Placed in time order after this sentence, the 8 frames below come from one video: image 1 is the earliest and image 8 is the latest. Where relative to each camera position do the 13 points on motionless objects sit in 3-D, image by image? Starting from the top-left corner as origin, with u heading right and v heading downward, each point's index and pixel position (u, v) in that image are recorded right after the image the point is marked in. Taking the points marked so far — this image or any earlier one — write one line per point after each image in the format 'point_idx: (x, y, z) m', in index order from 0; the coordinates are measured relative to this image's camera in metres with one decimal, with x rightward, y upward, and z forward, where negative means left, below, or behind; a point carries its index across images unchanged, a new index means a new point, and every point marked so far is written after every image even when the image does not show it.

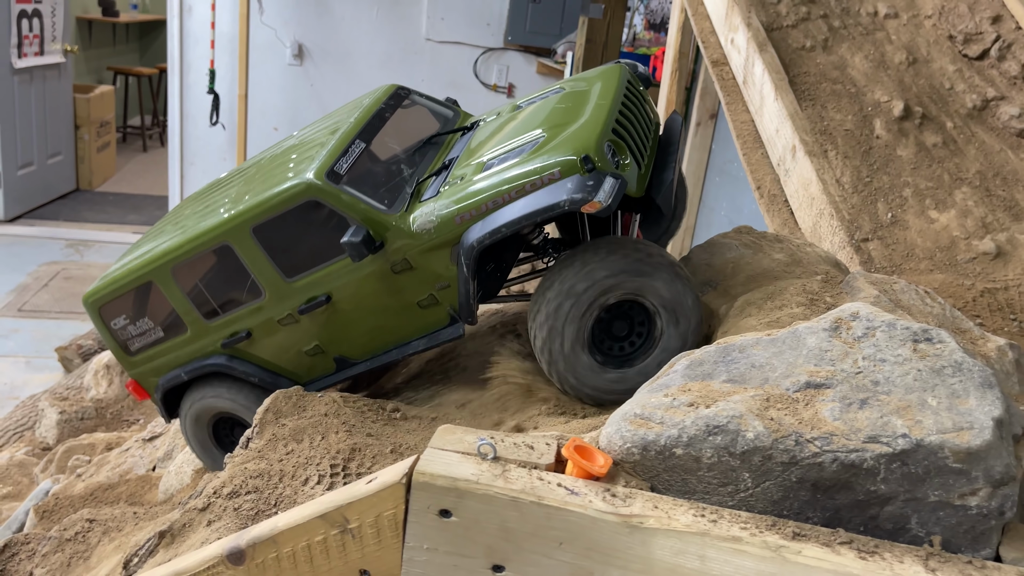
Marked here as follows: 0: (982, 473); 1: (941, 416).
0: (+1.0, -0.4, +1.5) m
1: (+0.9, -0.3, +1.6) m
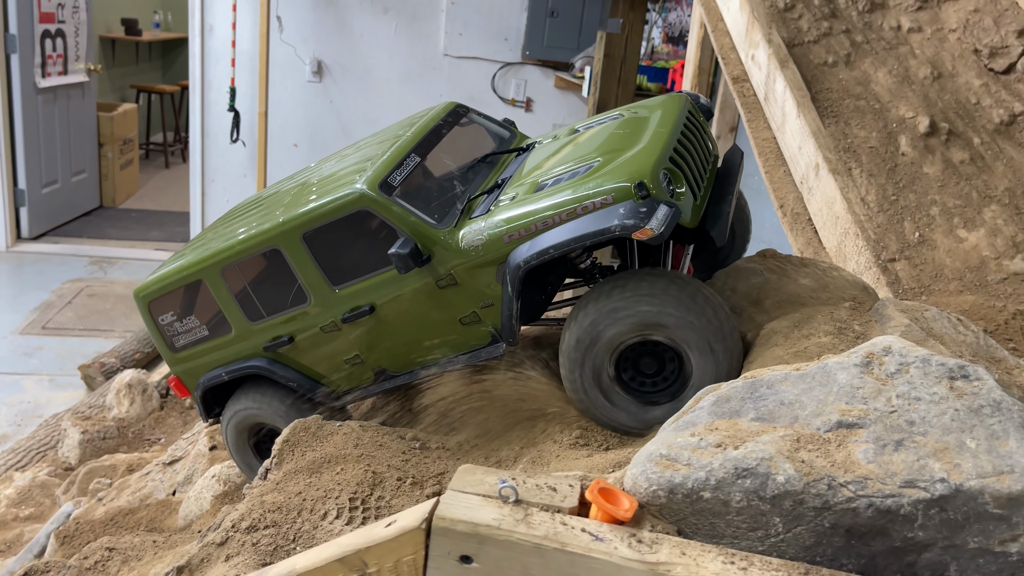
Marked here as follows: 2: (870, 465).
0: (+1.0, -0.4, +1.5) m
1: (+0.9, -0.3, +1.5) m
2: (+0.7, -0.4, +1.5) m
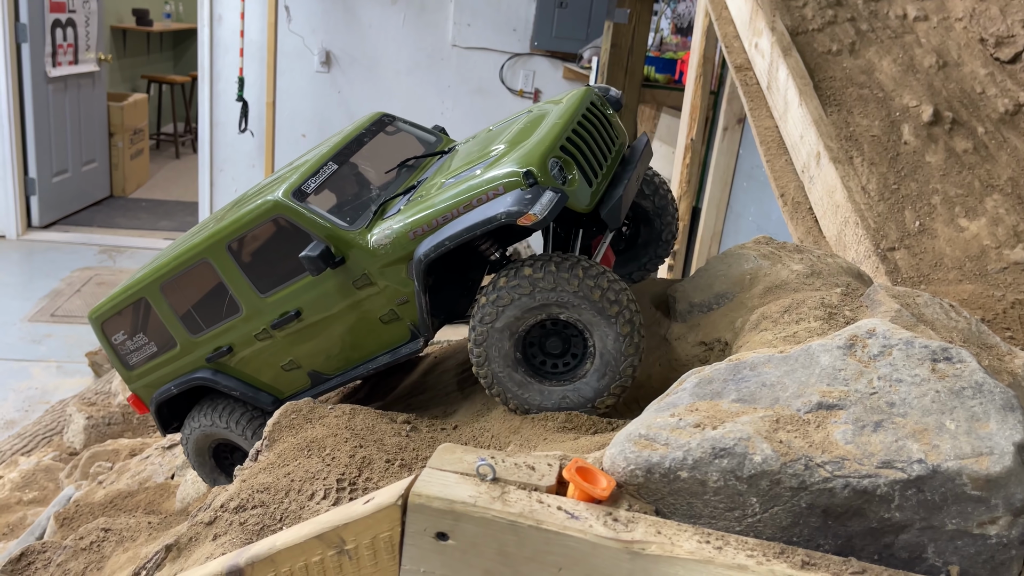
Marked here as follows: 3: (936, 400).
0: (+0.9, -0.4, +1.4) m
1: (+0.9, -0.3, +1.5) m
2: (+0.7, -0.3, +1.5) m
3: (+0.9, -0.2, +1.6) m
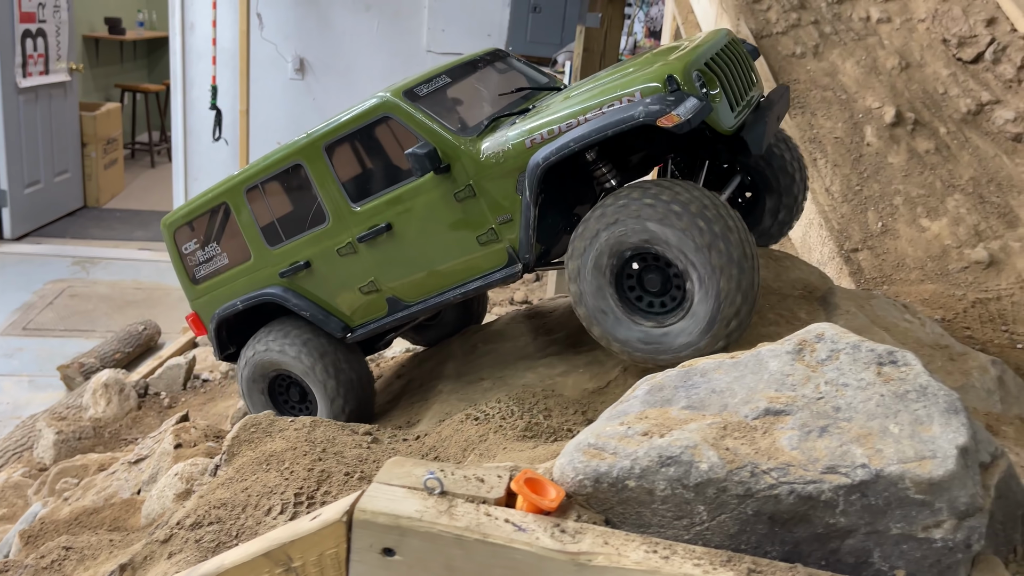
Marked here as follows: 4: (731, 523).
0: (+0.8, -0.4, +1.5) m
1: (+0.8, -0.3, +1.5) m
2: (+0.6, -0.3, +1.5) m
3: (+0.8, -0.2, +1.6) m
4: (+0.4, -0.5, +1.5) m
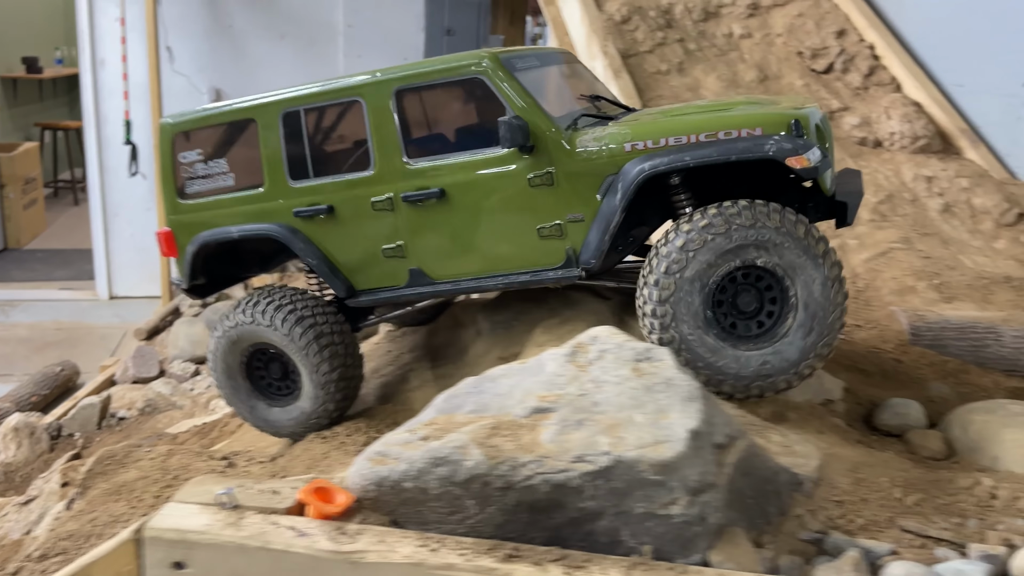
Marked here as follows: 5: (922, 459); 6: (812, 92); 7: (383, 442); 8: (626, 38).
0: (+0.4, -0.4, +1.6) m
1: (+0.3, -0.3, +1.7) m
2: (+0.1, -0.4, +1.7) m
3: (+0.3, -0.3, +1.8) m
4: (0.0, -0.5, +1.7) m
5: (+1.2, -0.5, +2.3) m
6: (+1.9, +1.3, +4.9) m
7: (-0.3, -0.4, +1.8) m
8: (+0.8, +1.7, +5.1) m
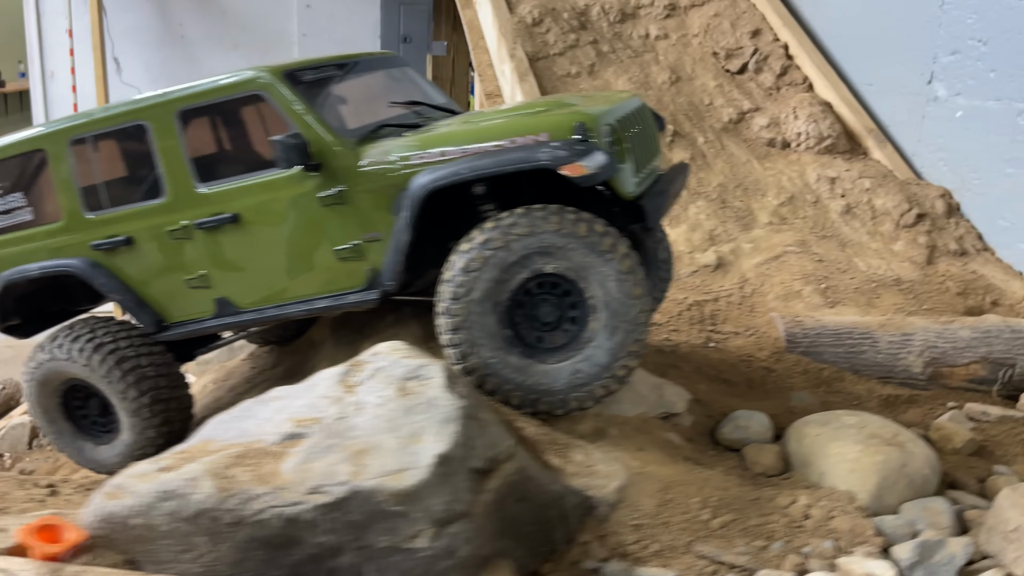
0: (-0.2, -0.4, +1.5) m
1: (-0.3, -0.3, +1.5) m
2: (-0.5, -0.4, +1.6) m
3: (-0.3, -0.3, +1.6) m
4: (-0.6, -0.5, +1.6) m
5: (+0.7, -0.5, +2.1) m
6: (+1.3, +1.2, +4.8) m
7: (-0.9, -0.4, +1.7) m
8: (+0.2, +1.6, +5.0) m
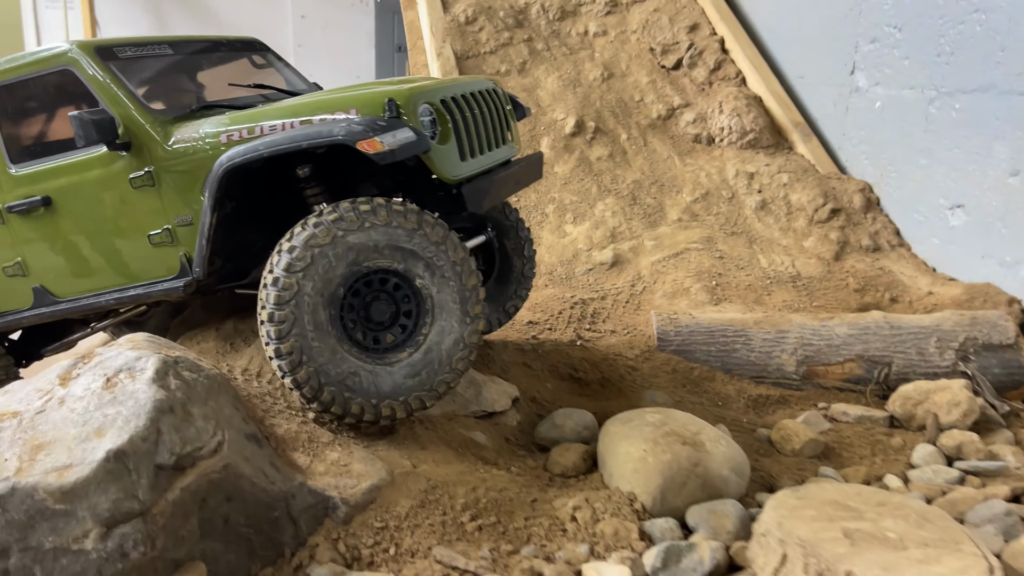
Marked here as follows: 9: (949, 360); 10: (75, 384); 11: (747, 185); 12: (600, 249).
0: (-0.8, -0.4, +1.4) m
1: (-0.9, -0.3, +1.4) m
2: (-1.1, -0.3, +1.5) m
3: (-0.9, -0.2, +1.5) m
4: (-1.2, -0.5, +1.5) m
5: (+0.1, -0.5, +2.0) m
6: (+0.9, +1.2, +4.6) m
7: (-1.4, -0.4, +1.6) m
8: (-0.3, +1.6, +4.9) m
9: (+1.5, -0.2, +2.5) m
10: (-0.9, -0.2, +1.6) m
11: (+1.2, +0.5, +3.9) m
12: (+0.4, +0.2, +3.6) m
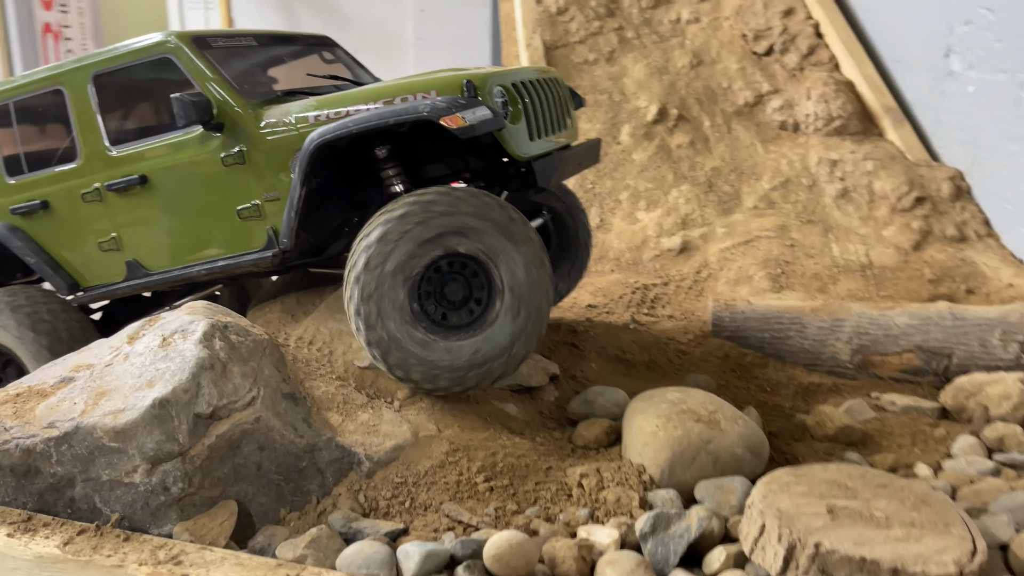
0: (-0.8, -0.3, +1.7) m
1: (-0.9, -0.2, +1.7) m
2: (-1.1, -0.3, +1.8) m
3: (-0.8, -0.2, +1.8) m
4: (-1.2, -0.4, +1.8) m
5: (+0.2, -0.4, +2.1) m
6: (+1.4, +1.3, +4.5) m
7: (-1.4, -0.3, +2.0) m
8: (+0.3, +1.7, +5.0) m
9: (+1.6, -0.2, +2.4) m
10: (-0.9, -0.1, +1.9) m
11: (+1.6, +0.6, +3.8) m
12: (+0.8, +0.2, +3.6) m
